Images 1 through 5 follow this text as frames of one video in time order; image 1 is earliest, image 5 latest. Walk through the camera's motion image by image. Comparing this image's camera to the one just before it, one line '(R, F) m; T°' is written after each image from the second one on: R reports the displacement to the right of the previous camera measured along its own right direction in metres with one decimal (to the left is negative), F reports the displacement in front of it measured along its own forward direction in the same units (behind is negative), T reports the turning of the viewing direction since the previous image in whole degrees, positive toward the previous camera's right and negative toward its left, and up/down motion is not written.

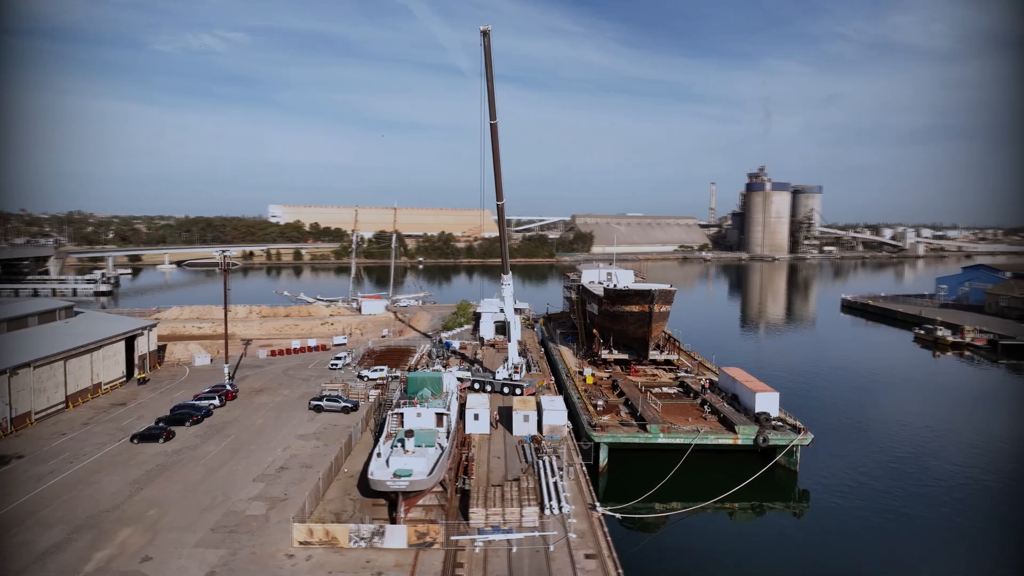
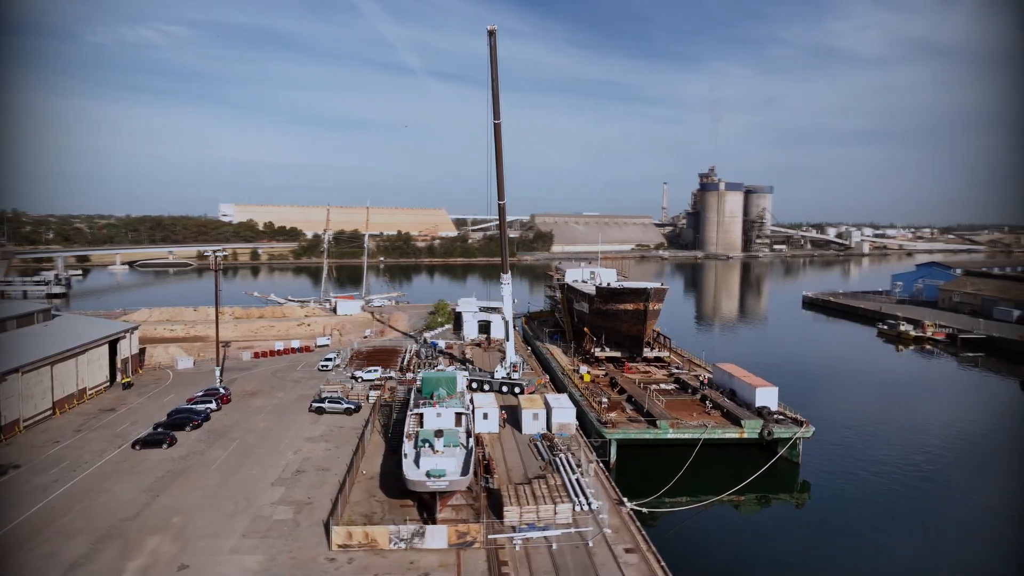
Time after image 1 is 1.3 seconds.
(-0.9, 0.0) m; +3°
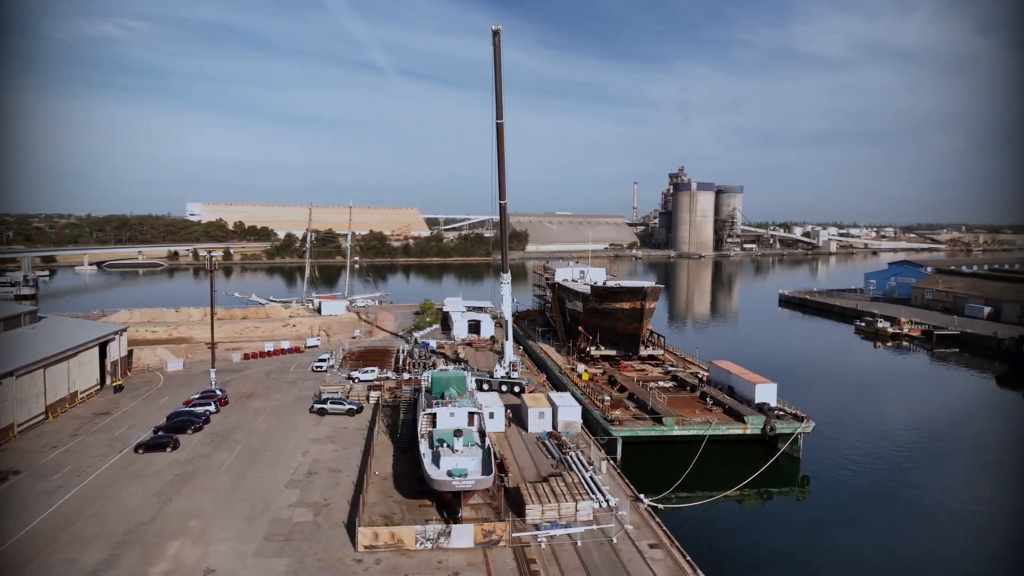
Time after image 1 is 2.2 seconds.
(-0.6, 0.0) m; +2°
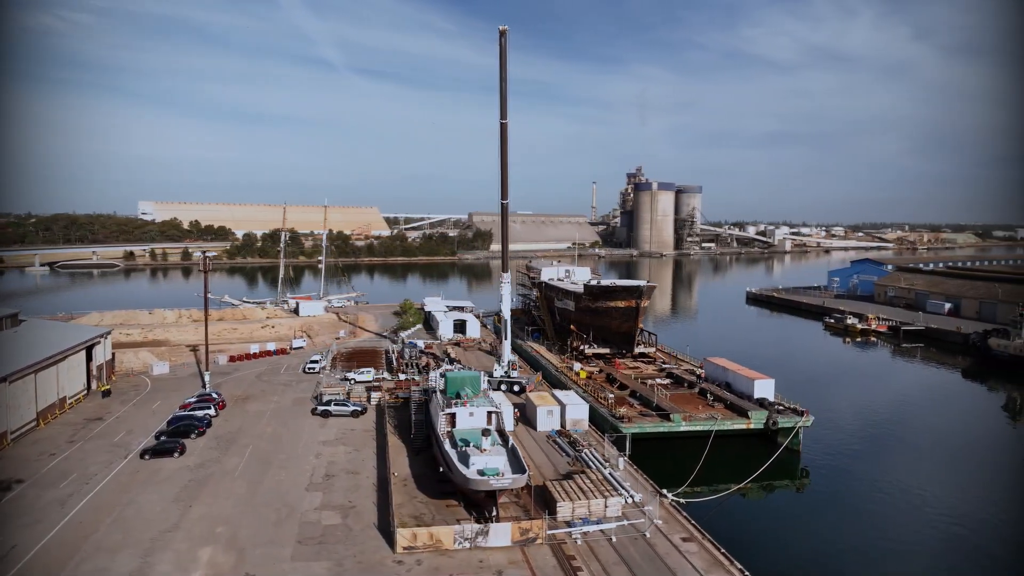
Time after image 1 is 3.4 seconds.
(-0.9, 0.0) m; +3°
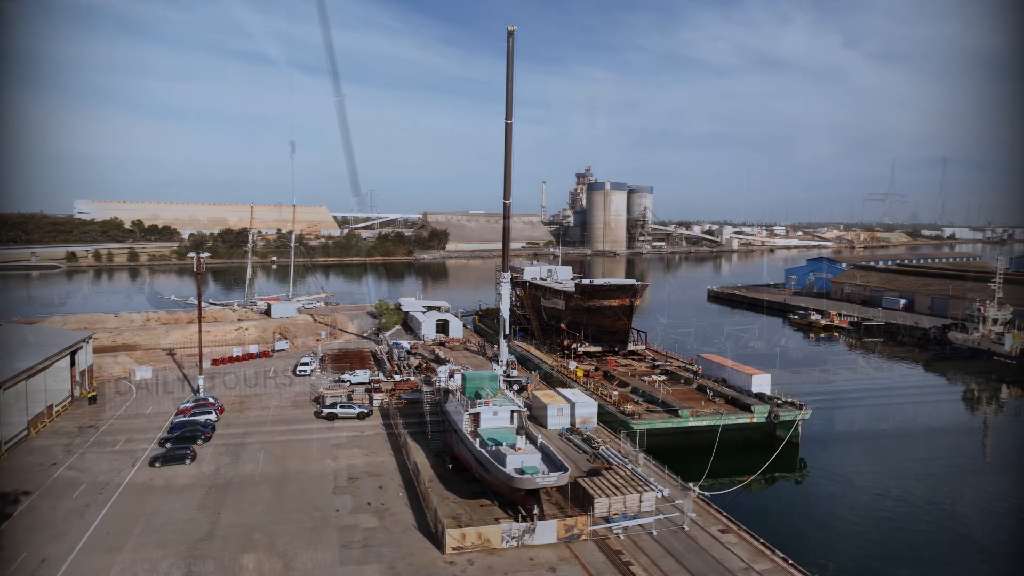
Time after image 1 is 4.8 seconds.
(-1.1, 0.0) m; +3°
